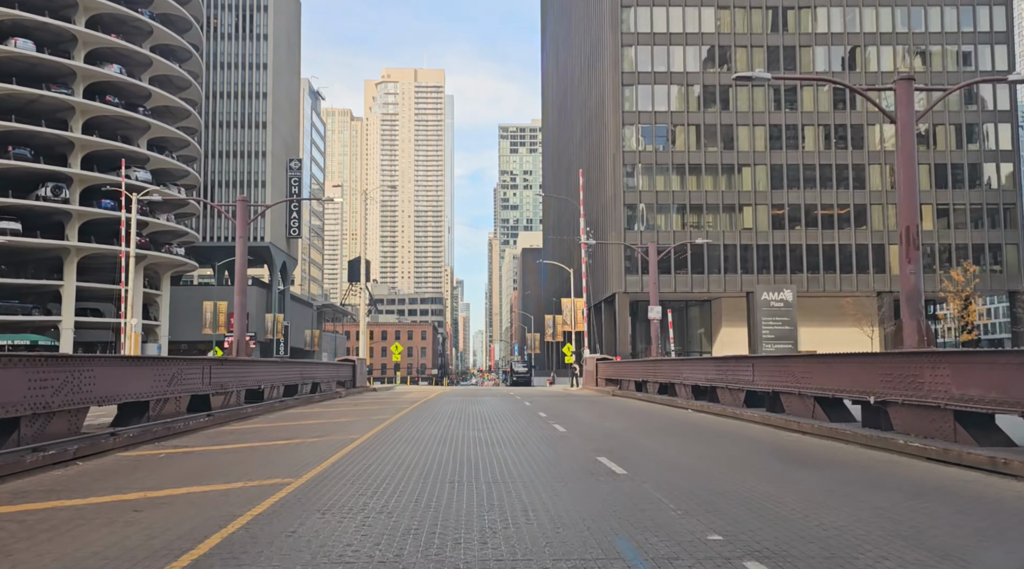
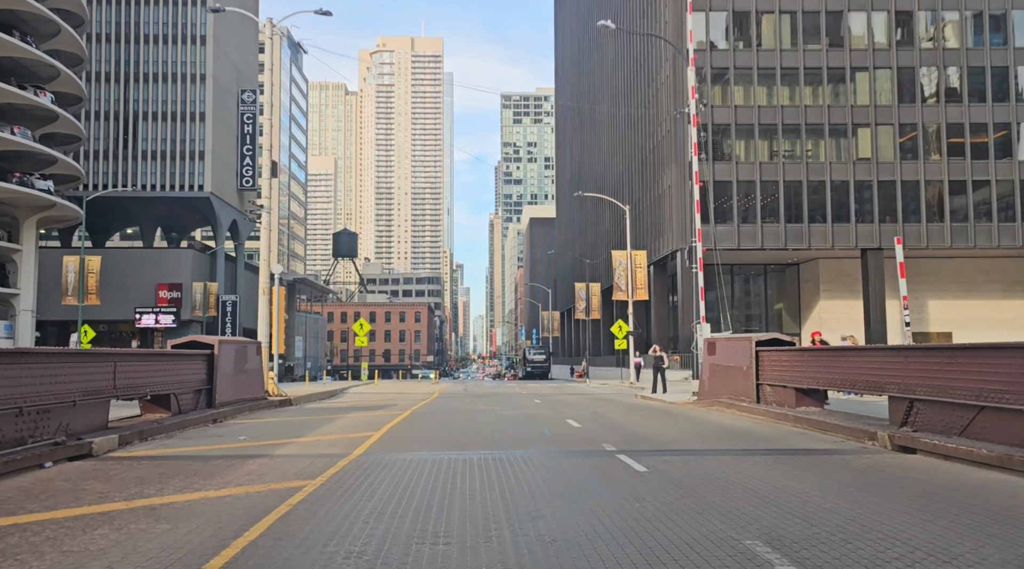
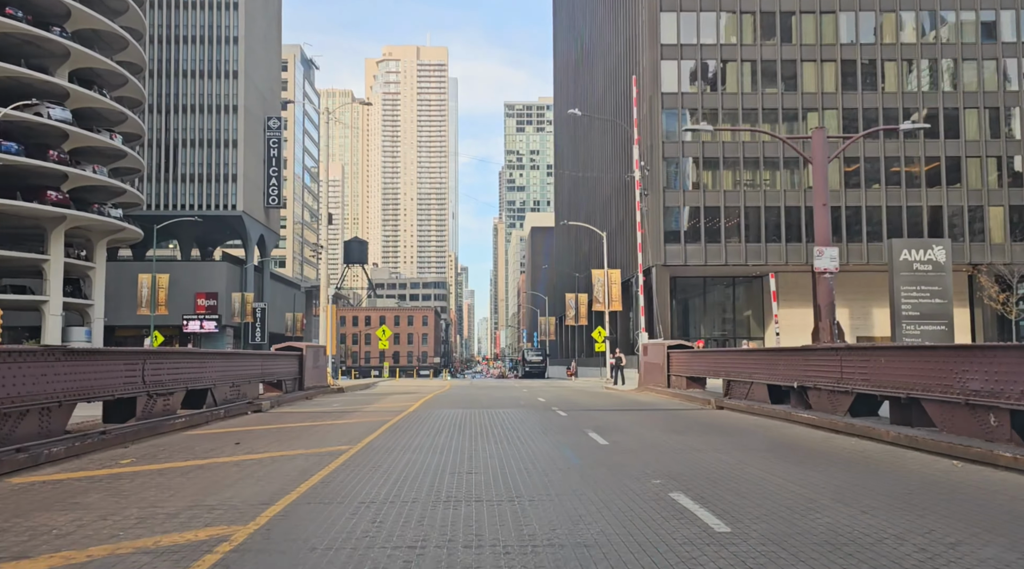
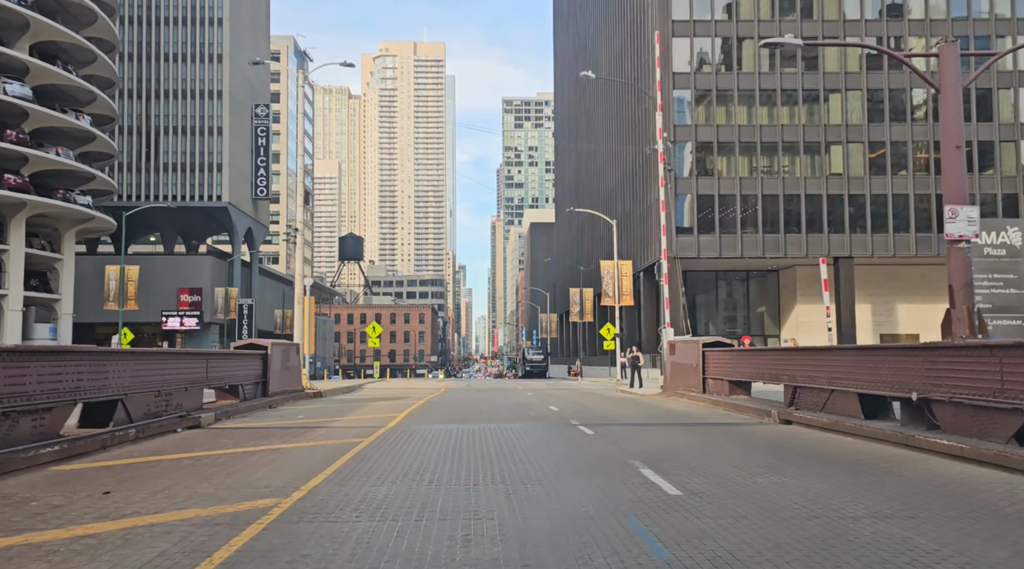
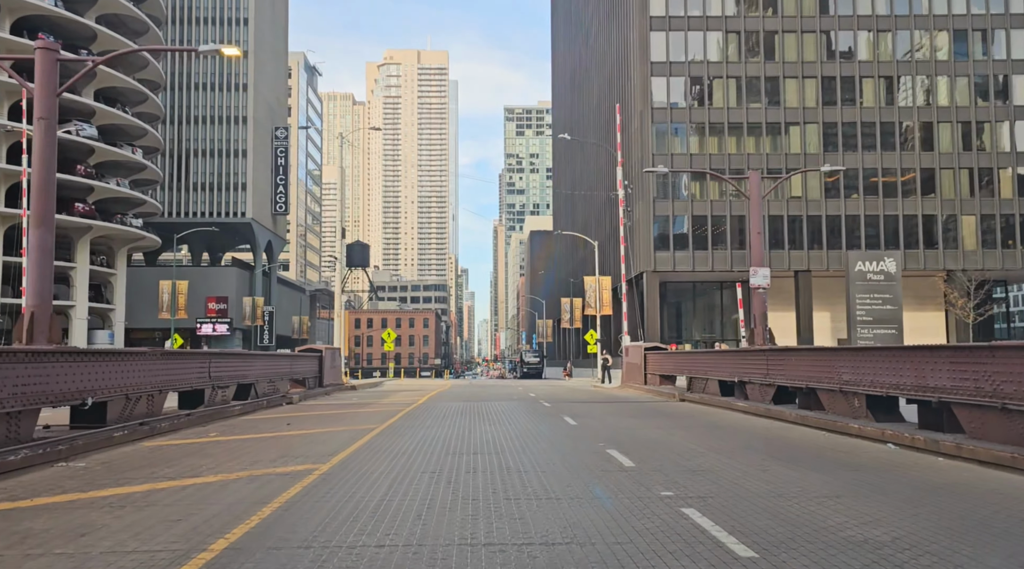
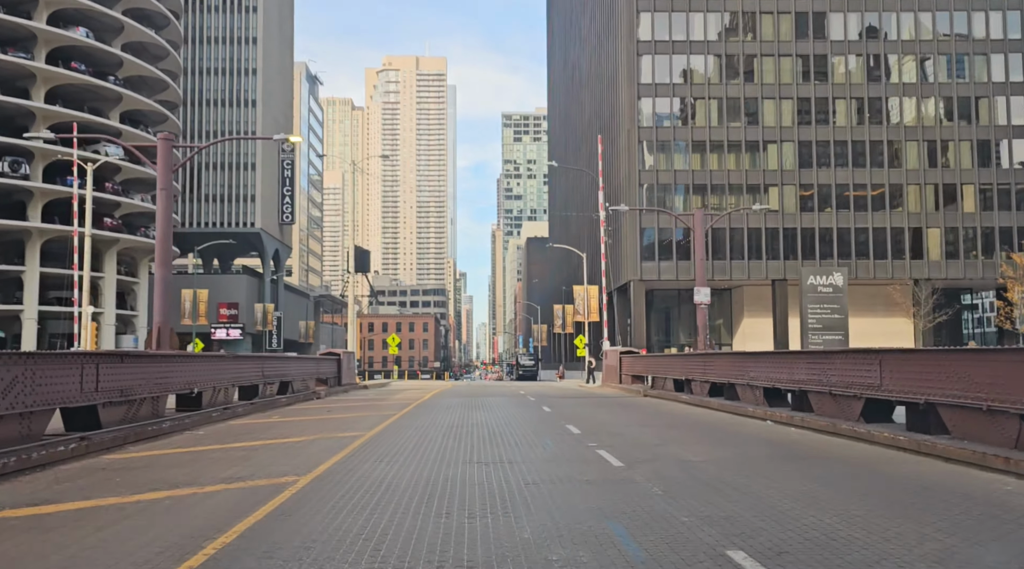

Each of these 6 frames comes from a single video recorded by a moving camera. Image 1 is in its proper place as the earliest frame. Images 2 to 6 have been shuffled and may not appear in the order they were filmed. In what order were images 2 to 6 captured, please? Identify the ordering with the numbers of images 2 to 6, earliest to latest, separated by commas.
6, 5, 3, 4, 2
